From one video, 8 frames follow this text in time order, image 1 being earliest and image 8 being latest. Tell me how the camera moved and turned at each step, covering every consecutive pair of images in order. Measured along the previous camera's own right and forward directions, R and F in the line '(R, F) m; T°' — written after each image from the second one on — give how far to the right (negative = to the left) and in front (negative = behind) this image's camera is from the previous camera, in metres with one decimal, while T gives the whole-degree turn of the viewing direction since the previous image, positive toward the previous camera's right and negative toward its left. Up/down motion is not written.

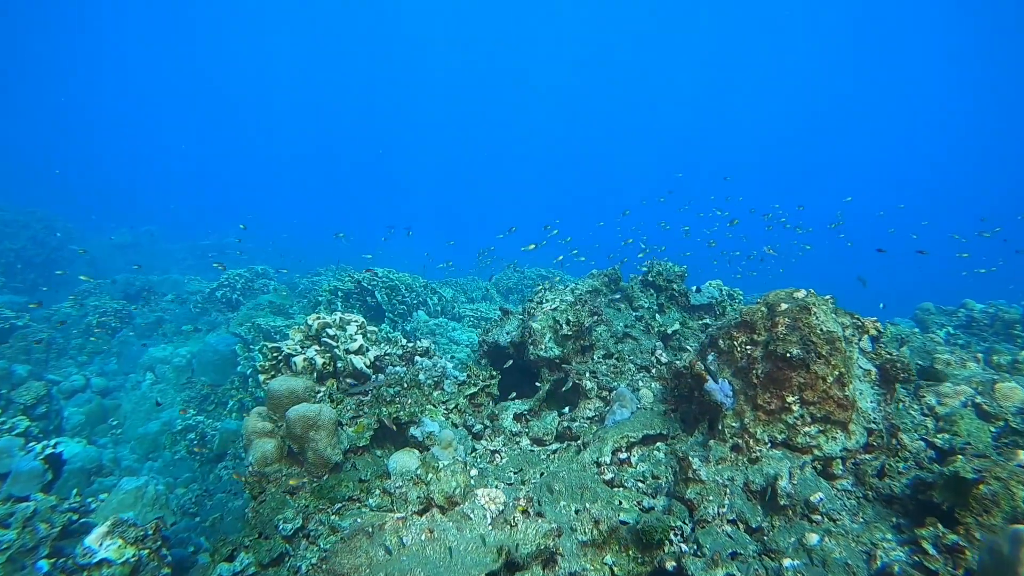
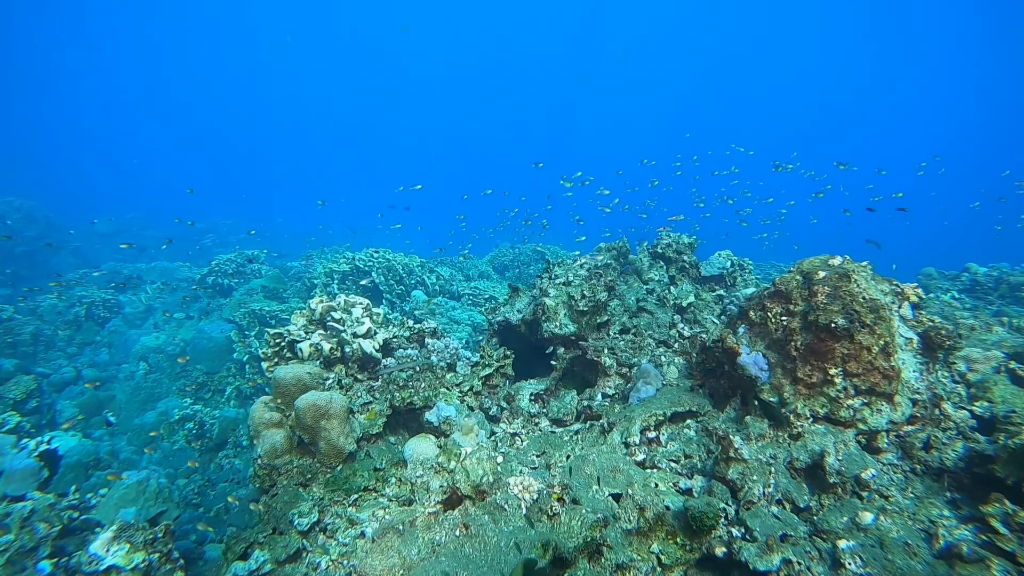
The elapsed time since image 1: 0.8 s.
(-0.2, +0.3) m; +1°
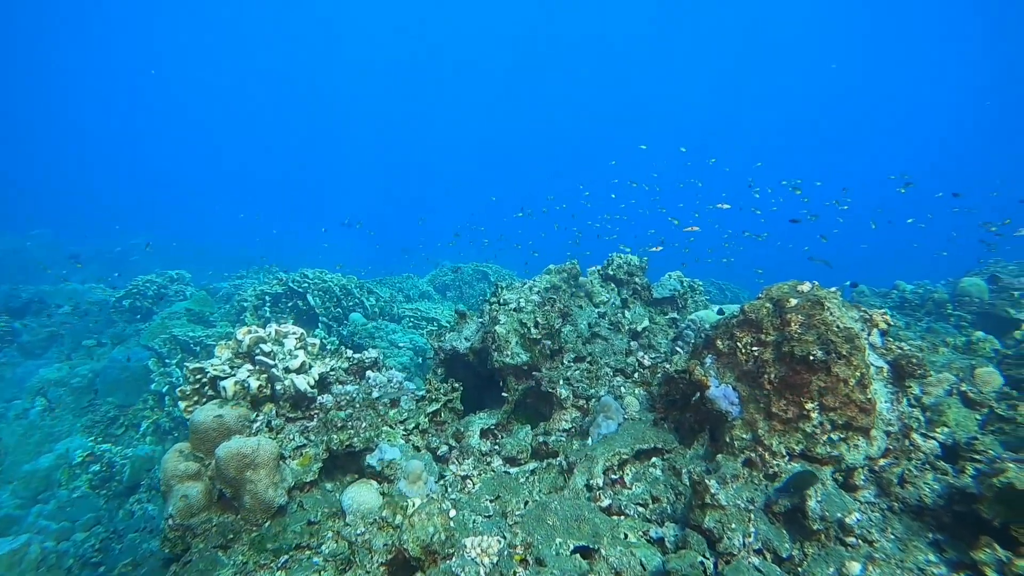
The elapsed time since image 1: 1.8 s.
(-0.1, +0.4) m; +5°
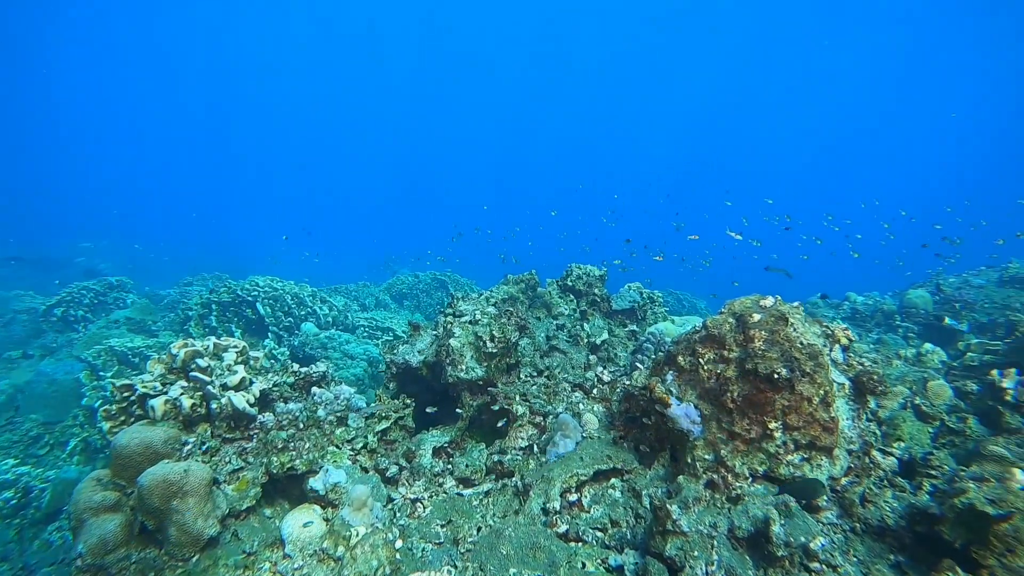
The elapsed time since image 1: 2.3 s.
(0.0, +0.2) m; +4°
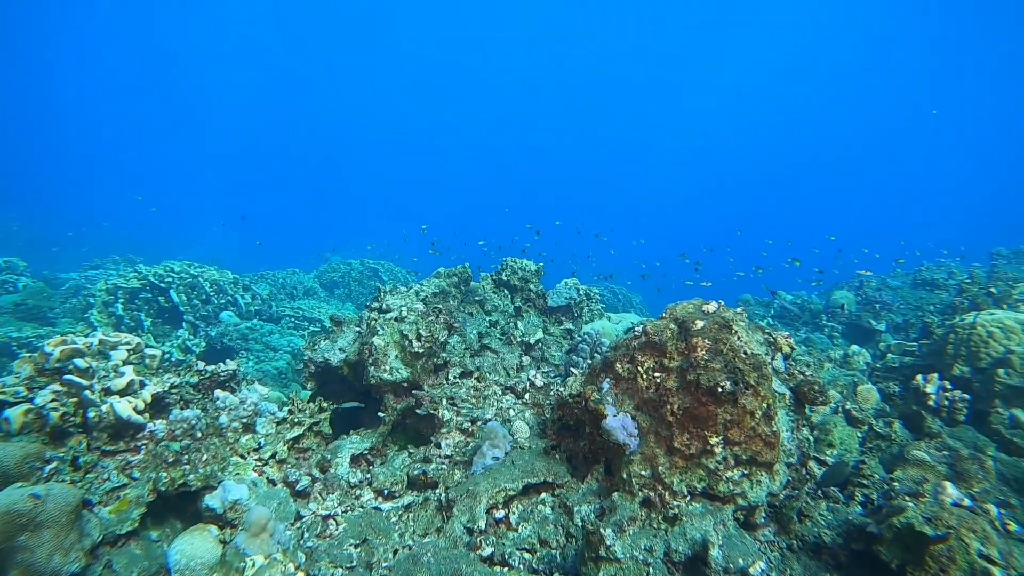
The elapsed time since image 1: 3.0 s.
(+0.1, +0.3) m; +5°
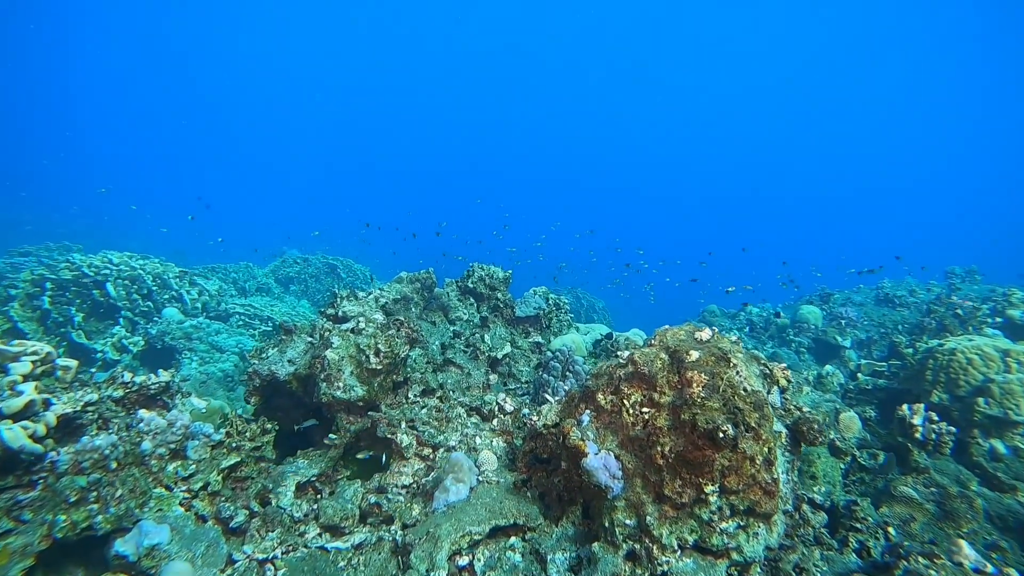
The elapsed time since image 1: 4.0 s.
(-0.1, +0.4) m; +3°
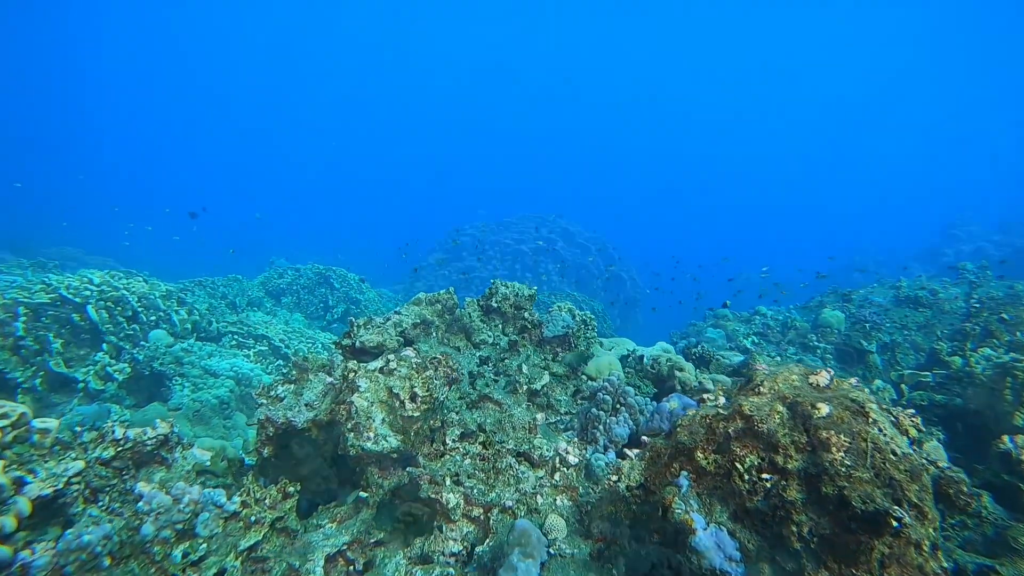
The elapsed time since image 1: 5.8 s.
(-0.4, +0.6) m; +1°
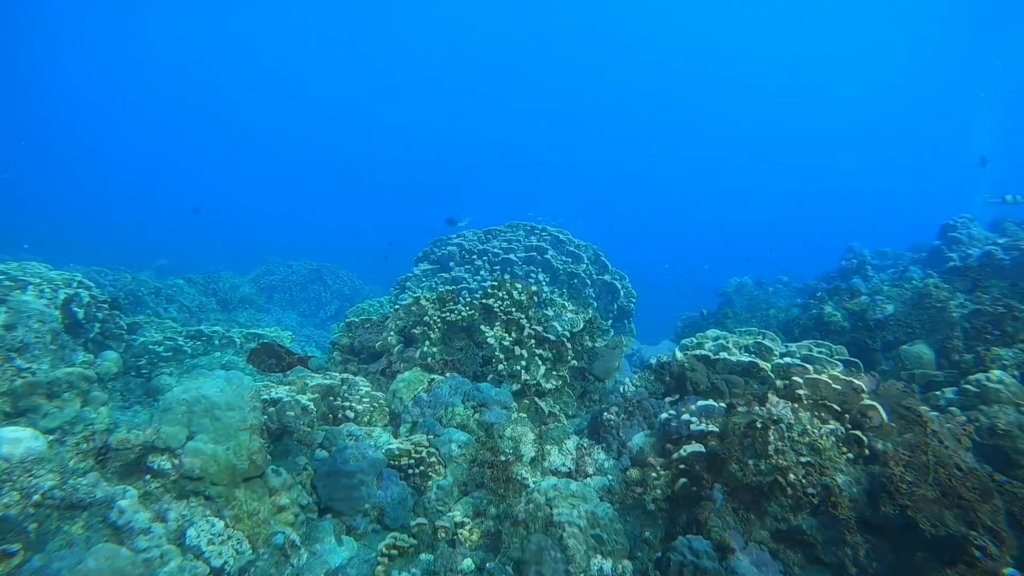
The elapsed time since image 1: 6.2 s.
(-0.1, +0.2) m; +1°
